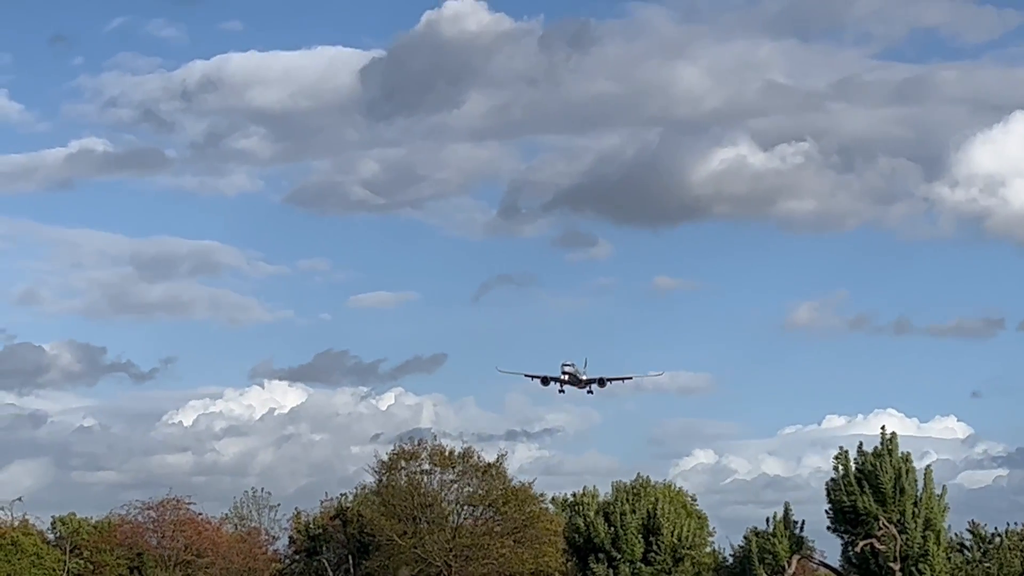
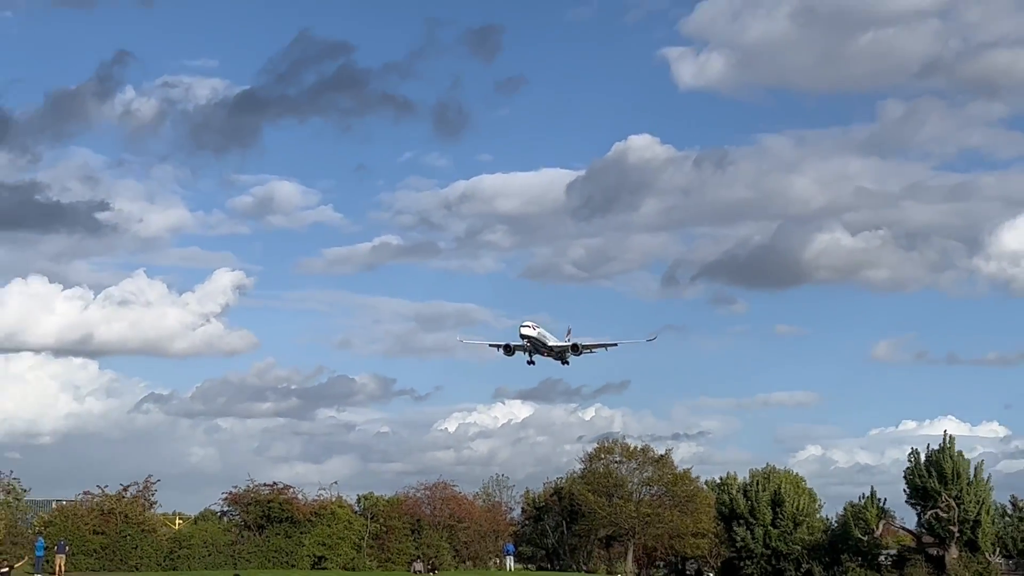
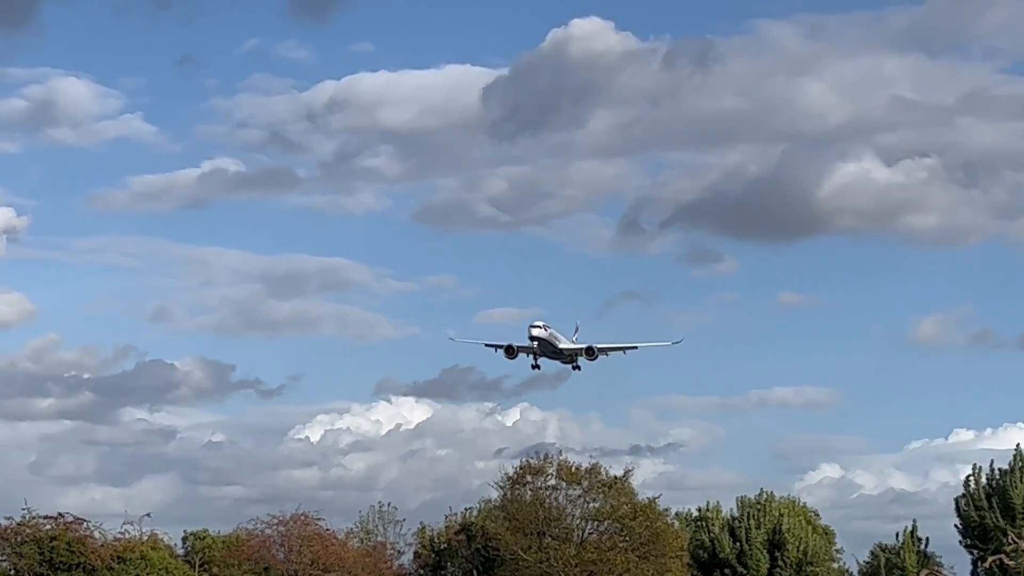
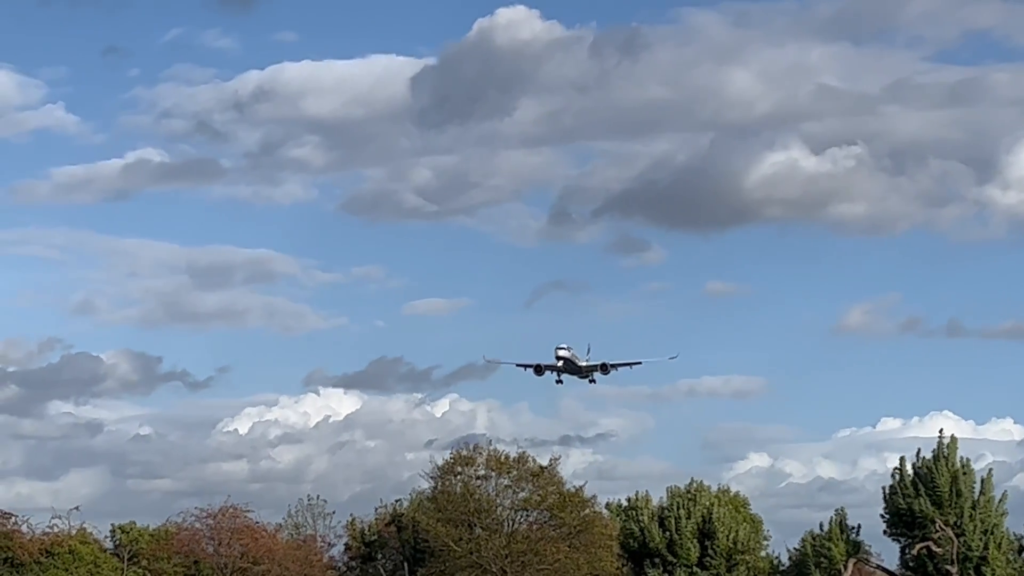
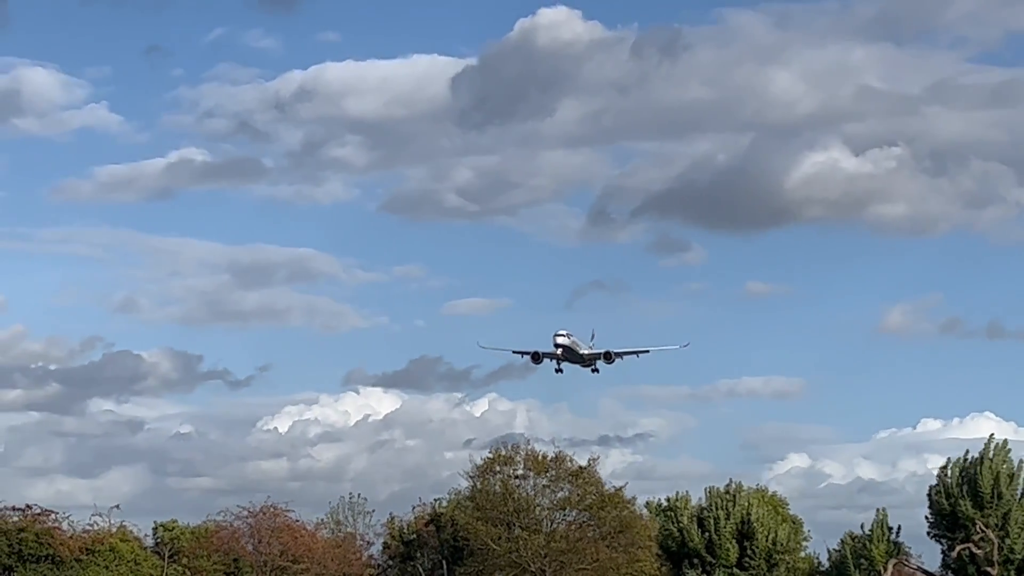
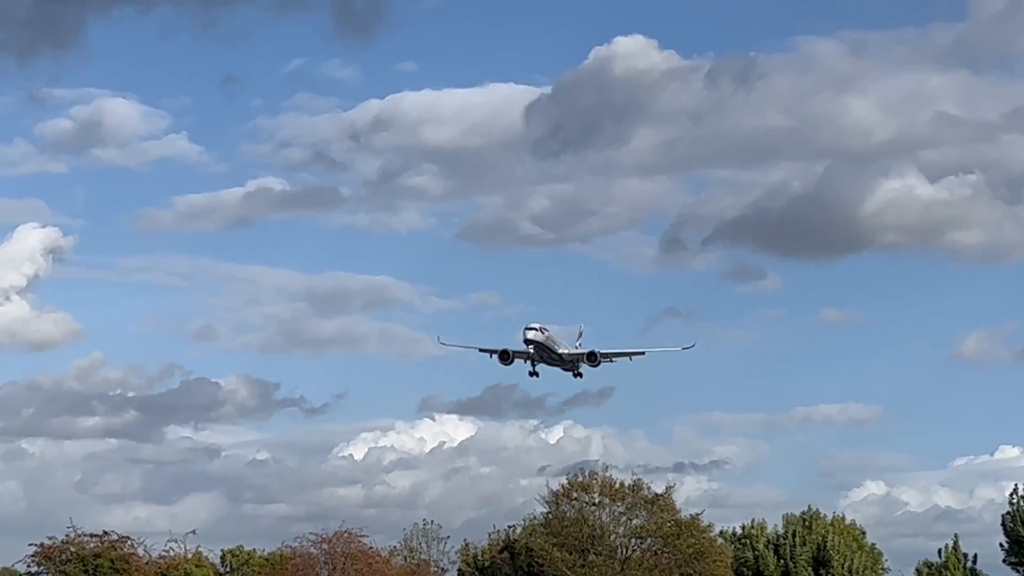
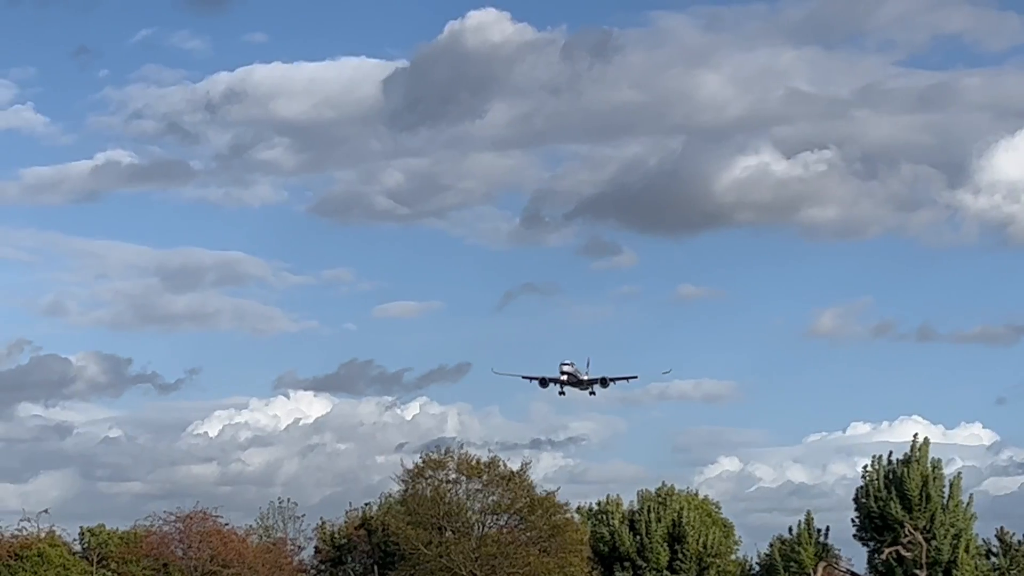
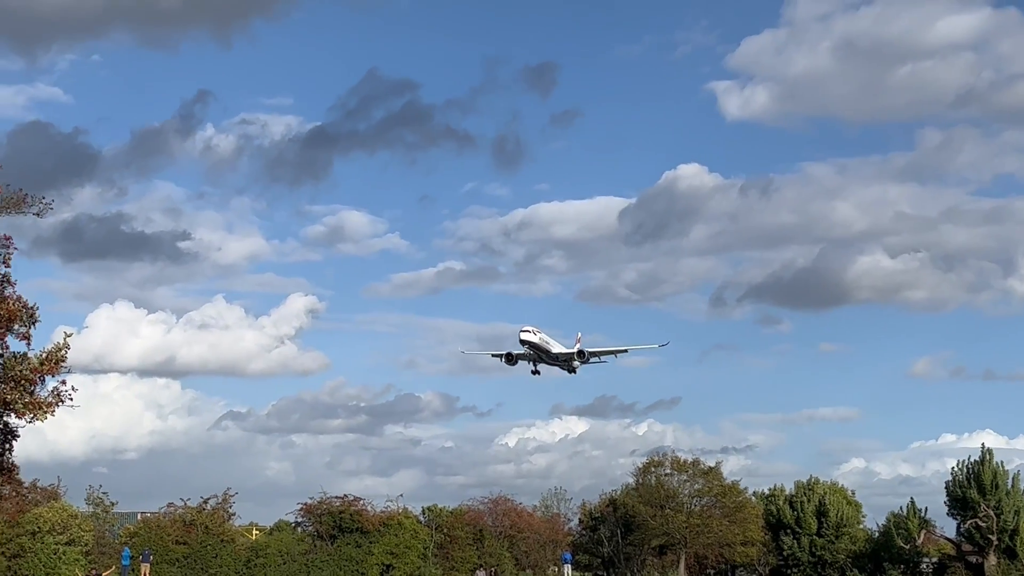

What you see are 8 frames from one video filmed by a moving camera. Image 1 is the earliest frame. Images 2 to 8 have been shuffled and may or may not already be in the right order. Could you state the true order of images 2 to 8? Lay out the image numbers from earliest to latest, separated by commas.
7, 4, 5, 3, 6, 2, 8
